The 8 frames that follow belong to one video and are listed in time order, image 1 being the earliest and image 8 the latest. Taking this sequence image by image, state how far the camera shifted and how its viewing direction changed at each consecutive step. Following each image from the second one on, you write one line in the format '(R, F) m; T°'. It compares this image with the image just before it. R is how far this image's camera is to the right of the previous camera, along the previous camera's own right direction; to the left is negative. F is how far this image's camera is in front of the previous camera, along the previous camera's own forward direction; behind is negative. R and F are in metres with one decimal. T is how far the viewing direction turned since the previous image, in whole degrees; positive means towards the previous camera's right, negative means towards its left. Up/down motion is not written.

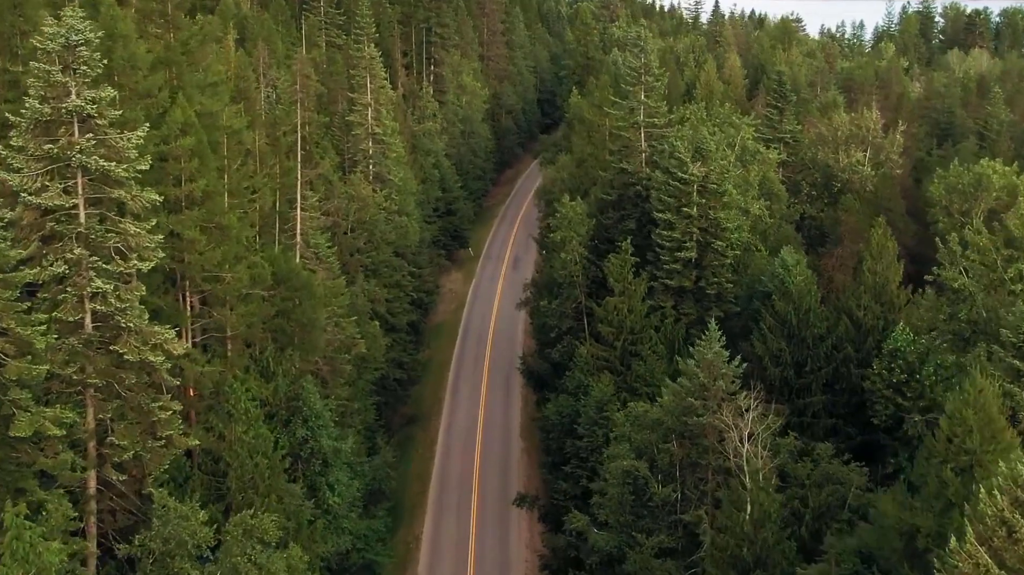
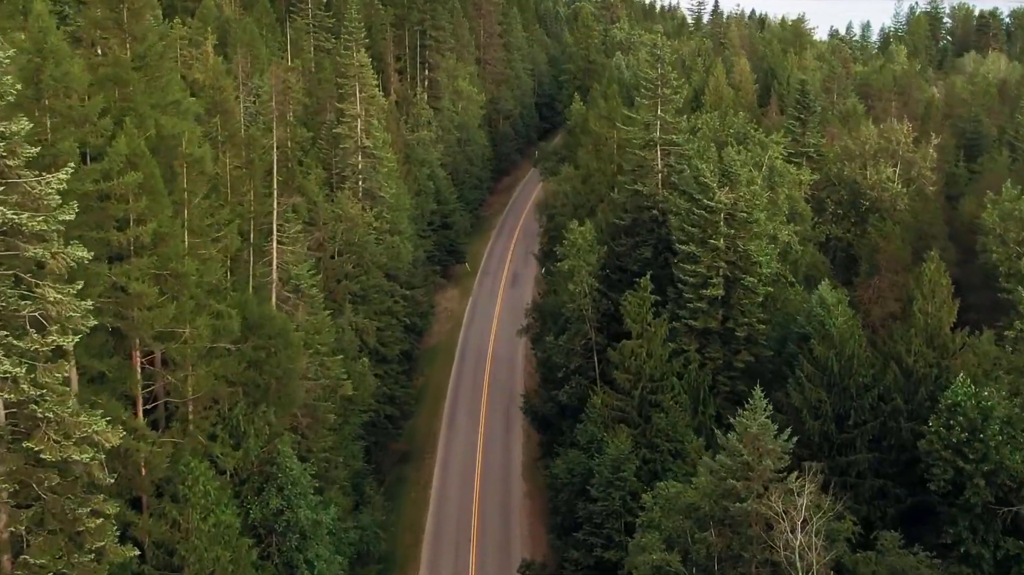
(-0.3, +6.0) m; 0°
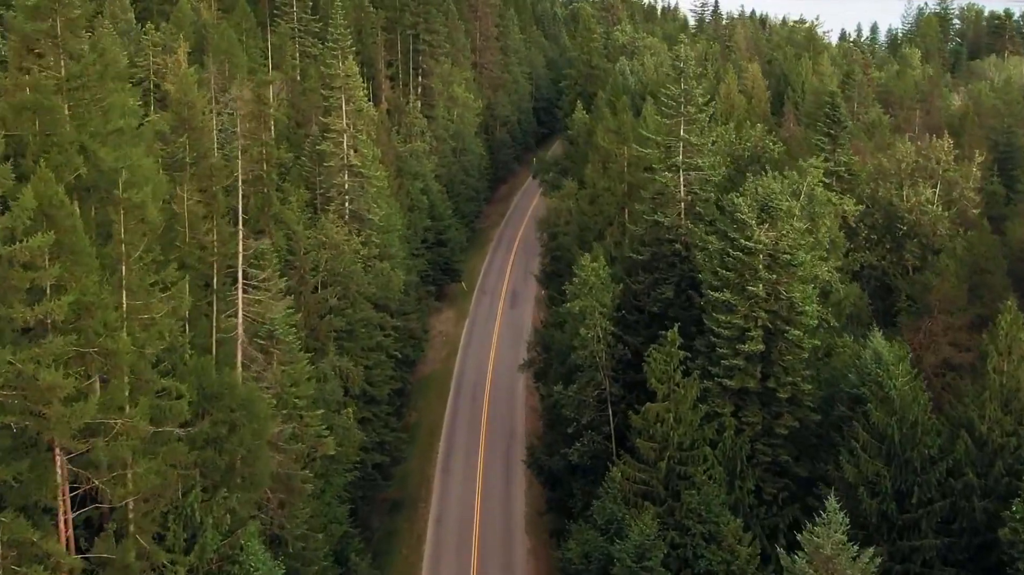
(-0.3, +6.6) m; 0°
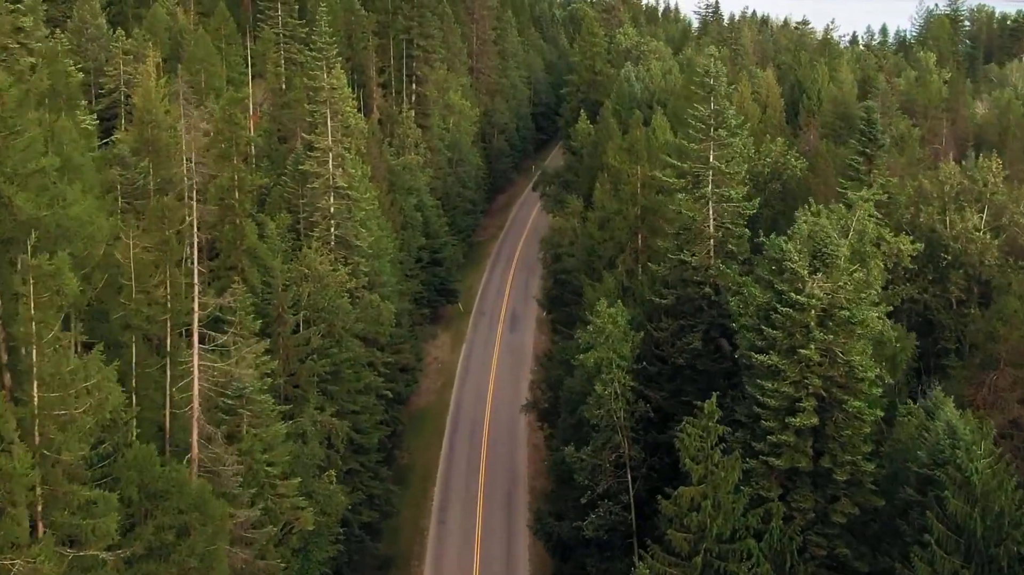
(-0.3, +6.3) m; 0°
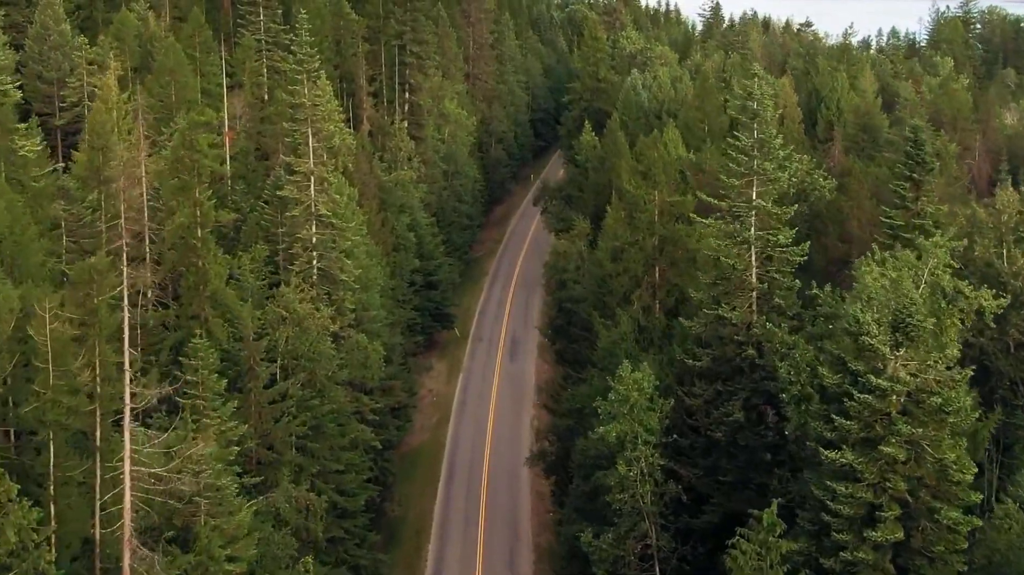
(-0.4, +6.7) m; 0°
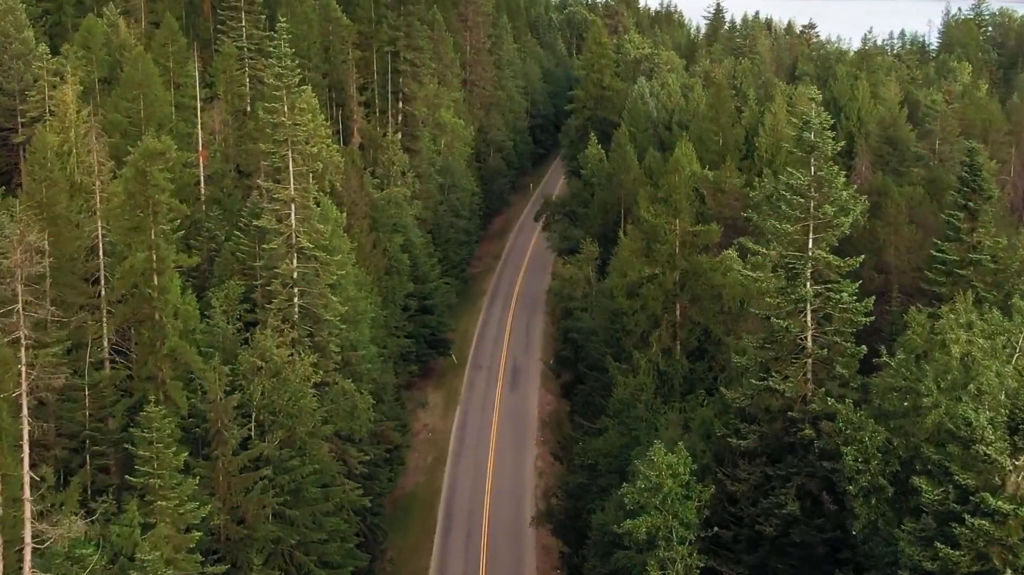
(-0.3, +6.0) m; 0°
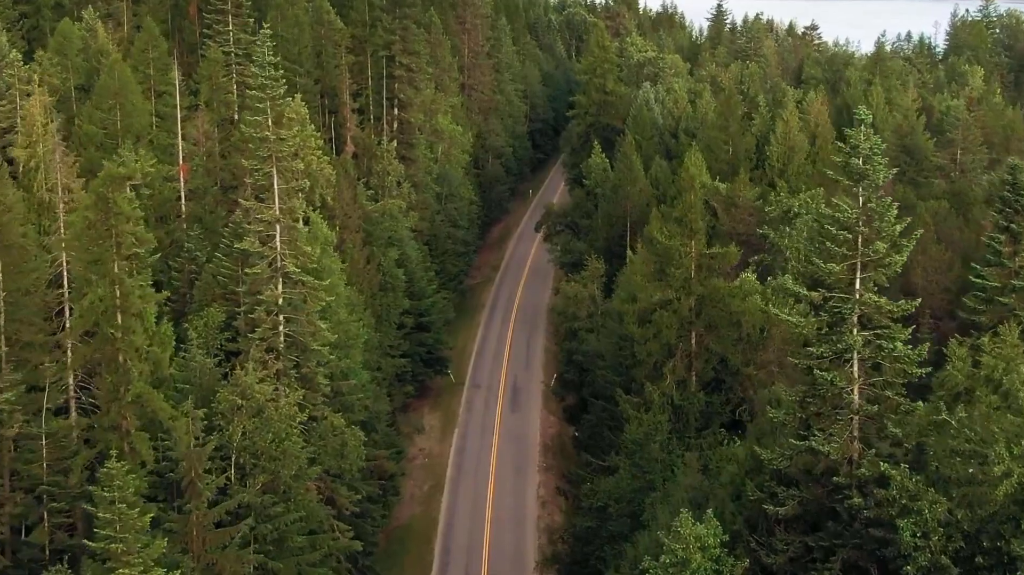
(-0.2, +3.8) m; 0°
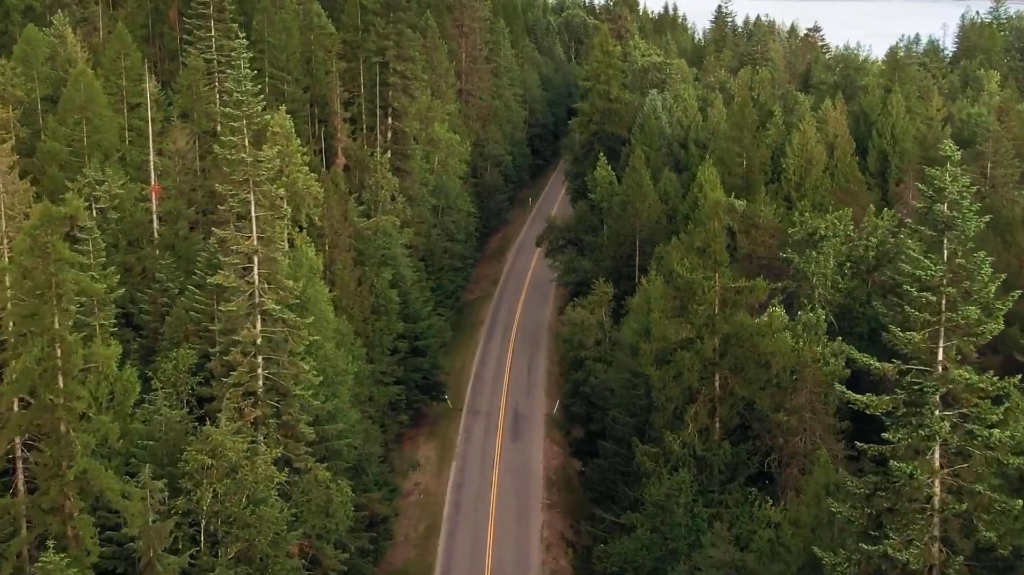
(-0.2, +4.8) m; 0°
